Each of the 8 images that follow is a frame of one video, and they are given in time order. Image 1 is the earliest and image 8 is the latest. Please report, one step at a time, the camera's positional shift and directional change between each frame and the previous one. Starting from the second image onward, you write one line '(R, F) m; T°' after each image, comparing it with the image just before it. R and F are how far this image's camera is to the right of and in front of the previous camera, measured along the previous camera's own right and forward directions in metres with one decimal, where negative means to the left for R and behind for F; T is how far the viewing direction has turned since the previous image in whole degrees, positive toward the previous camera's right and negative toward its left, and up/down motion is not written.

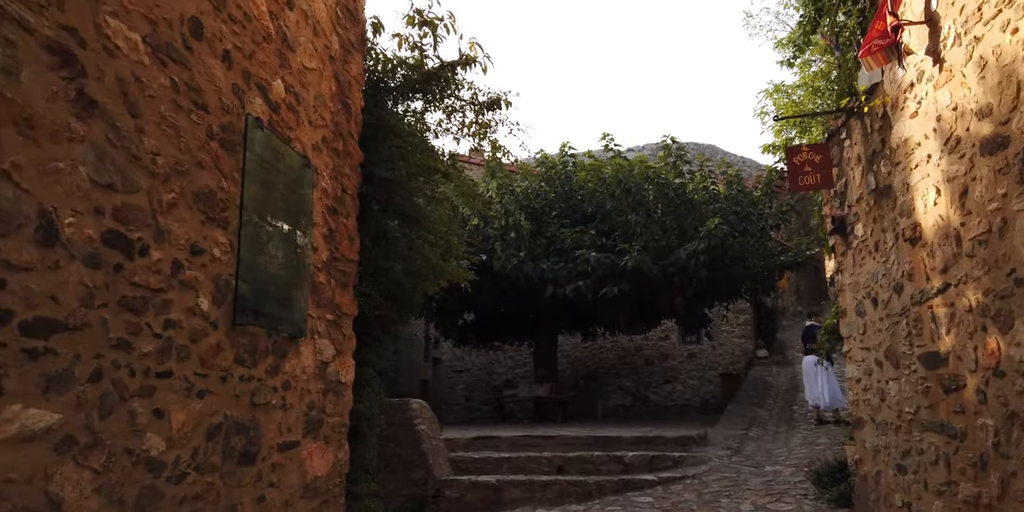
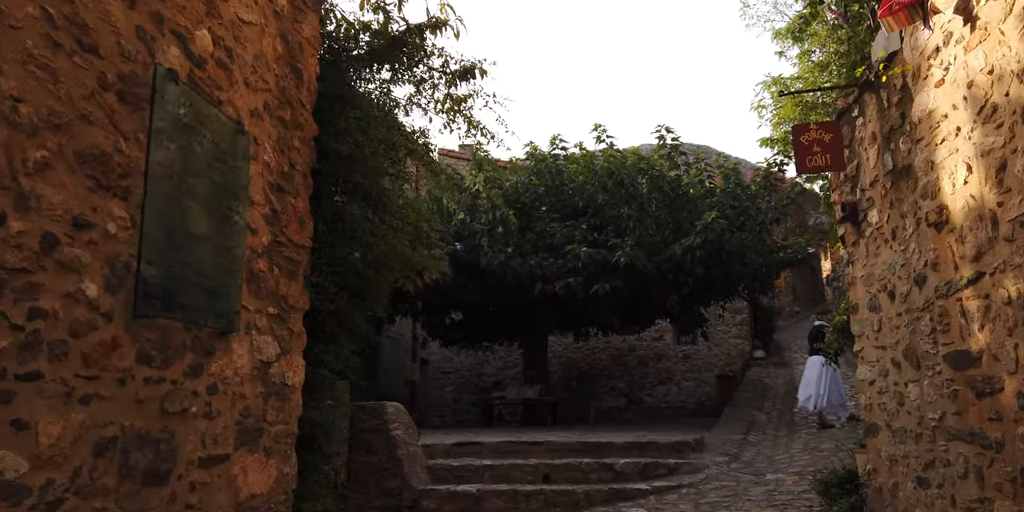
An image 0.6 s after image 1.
(+0.1, +0.6) m; 0°
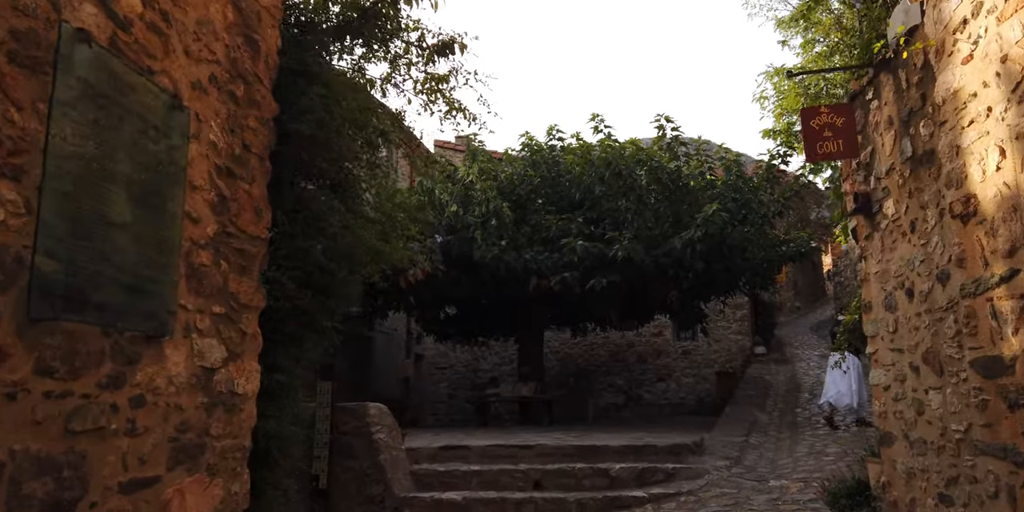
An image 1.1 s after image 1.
(+0.1, +0.4) m; 0°
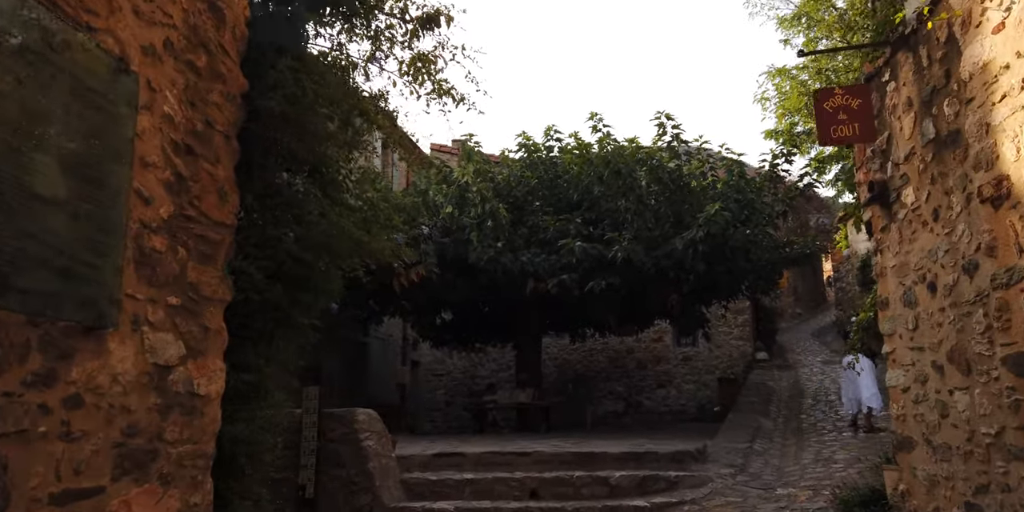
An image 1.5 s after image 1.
(0.0, +0.3) m; 0°
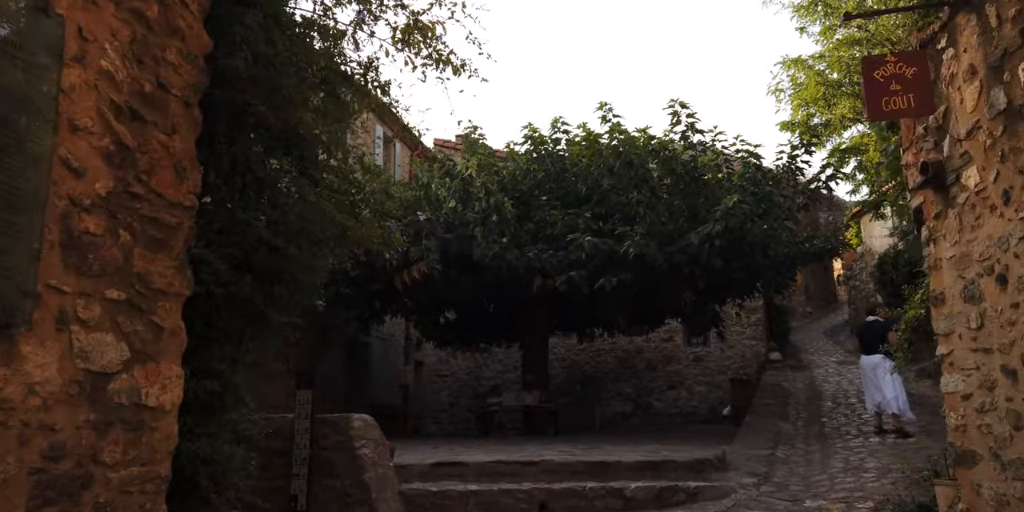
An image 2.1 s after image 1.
(0.0, +0.5) m; 0°
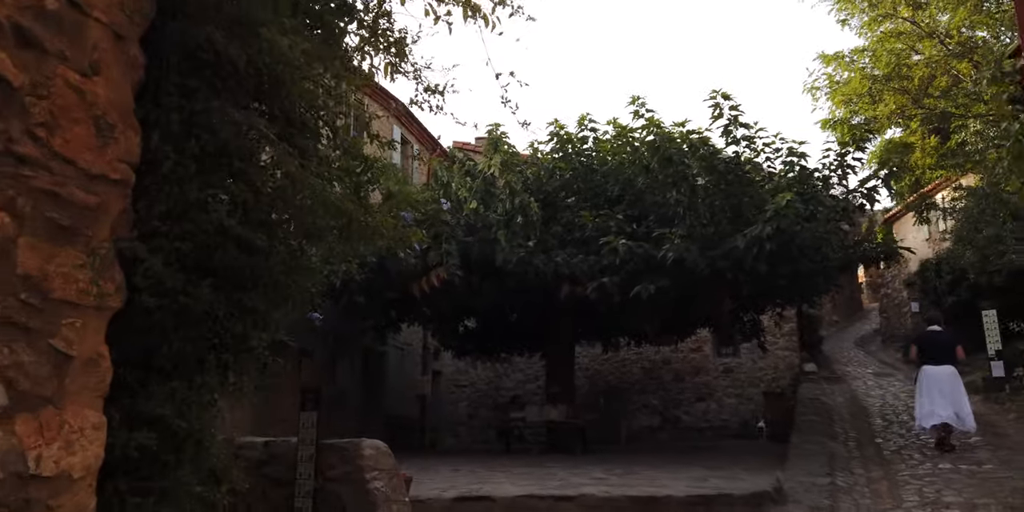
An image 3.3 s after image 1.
(-0.1, +0.9) m; -1°
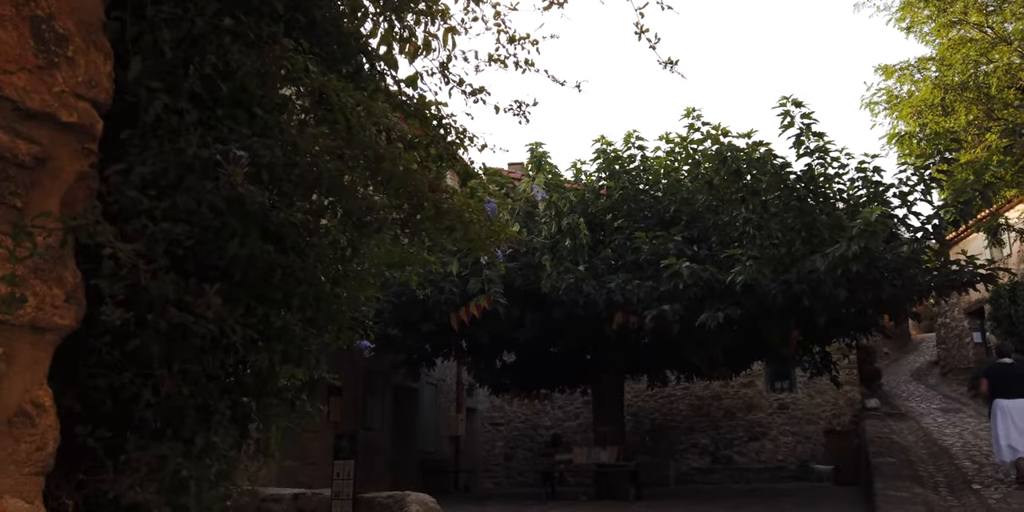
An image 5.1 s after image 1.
(-0.3, +0.8) m; -2°
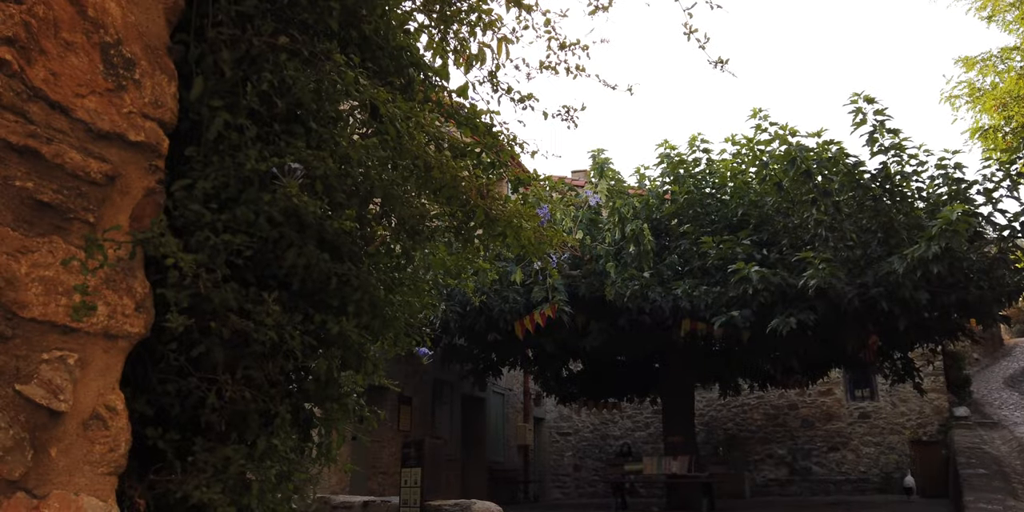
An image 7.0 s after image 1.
(0.0, 0.0) m; -5°
